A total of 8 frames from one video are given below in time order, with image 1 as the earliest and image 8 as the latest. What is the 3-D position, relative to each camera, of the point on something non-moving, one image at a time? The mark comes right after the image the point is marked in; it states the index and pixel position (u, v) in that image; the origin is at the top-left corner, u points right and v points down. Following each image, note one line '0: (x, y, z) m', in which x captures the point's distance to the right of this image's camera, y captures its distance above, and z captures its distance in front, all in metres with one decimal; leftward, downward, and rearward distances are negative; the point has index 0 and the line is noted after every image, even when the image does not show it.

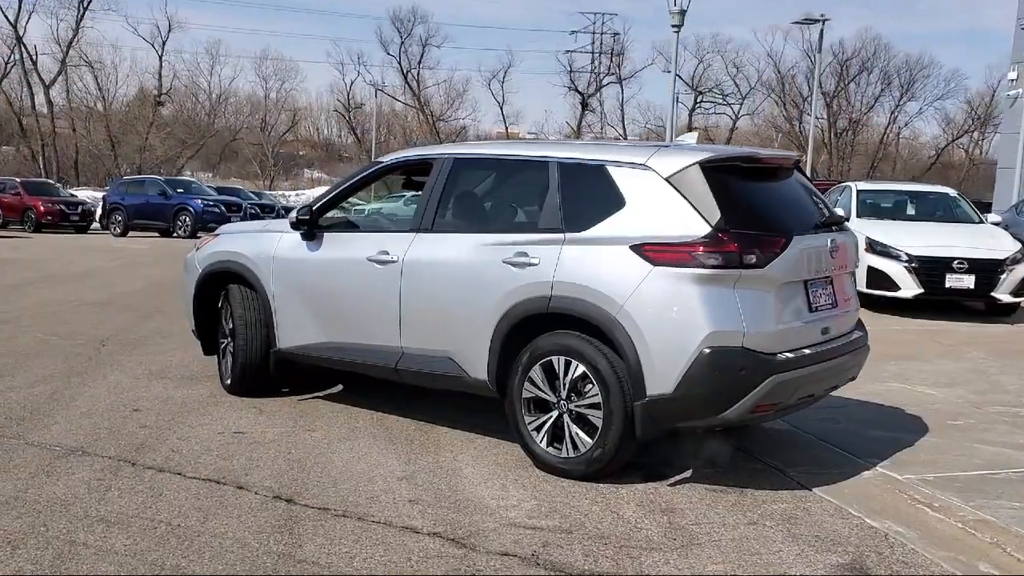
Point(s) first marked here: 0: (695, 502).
0: (+0.8, -0.9, +4.5) m
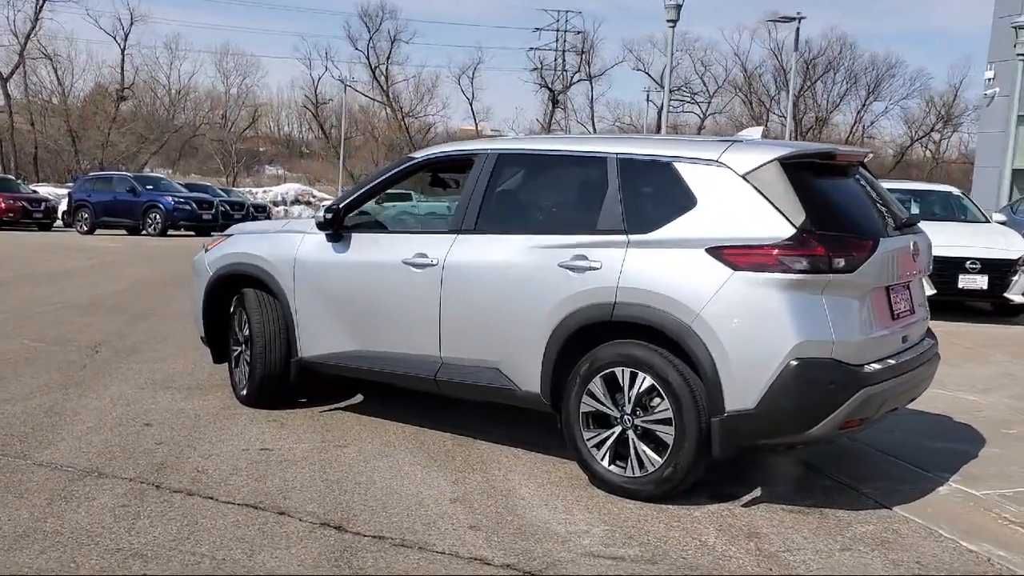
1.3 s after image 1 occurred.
0: (+1.1, -1.0, +4.2) m
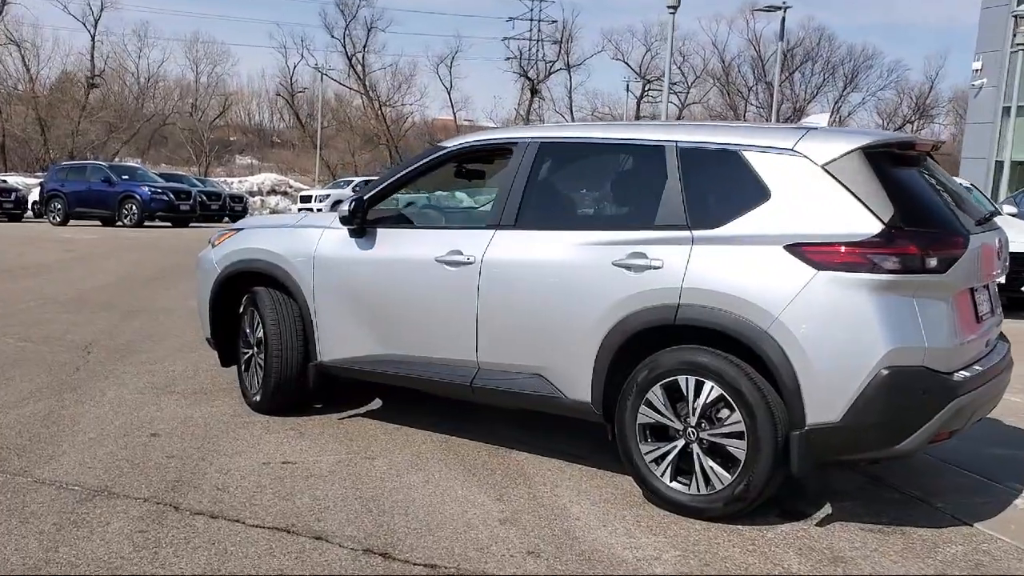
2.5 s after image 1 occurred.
0: (+1.3, -1.0, +3.8) m
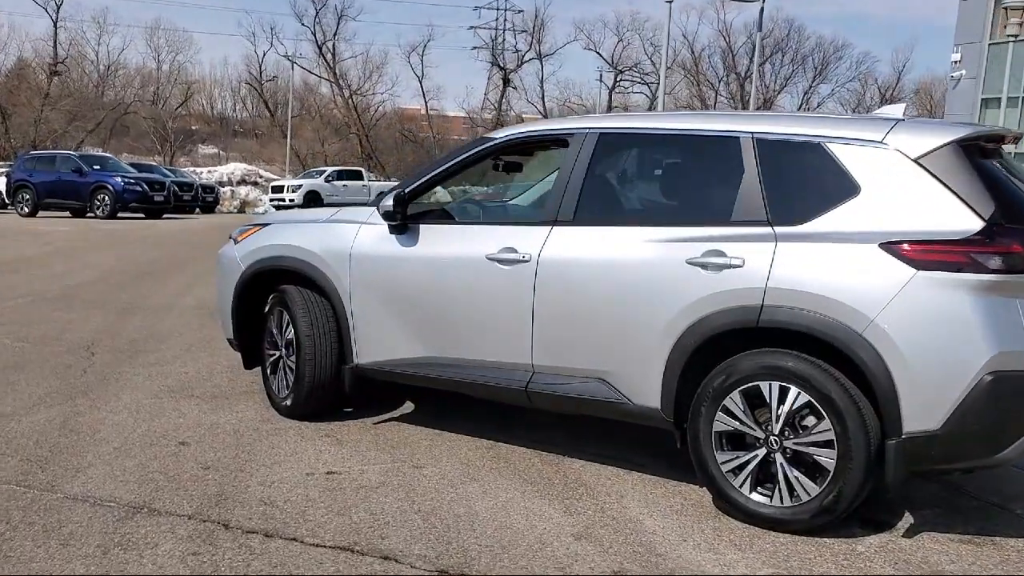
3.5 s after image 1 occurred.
0: (+1.6, -1.0, +3.6) m
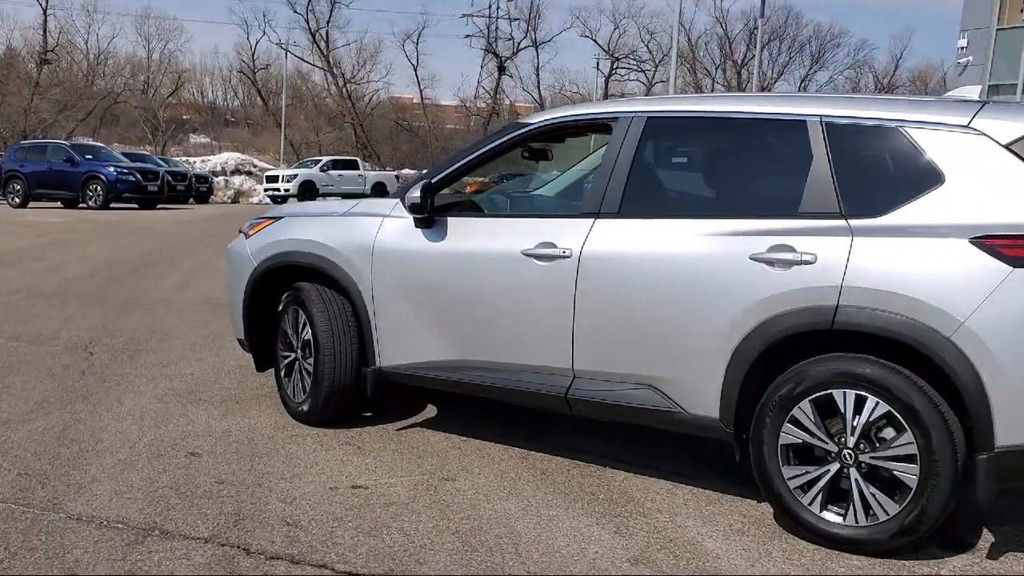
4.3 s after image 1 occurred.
0: (+1.8, -1.0, +3.3) m
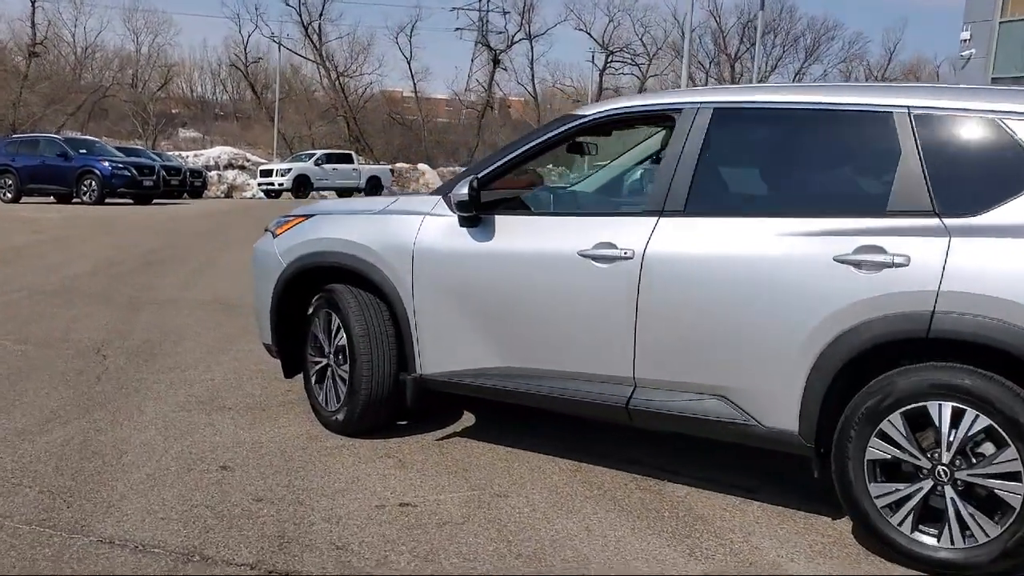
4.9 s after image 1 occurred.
0: (+2.0, -1.0, +3.1) m
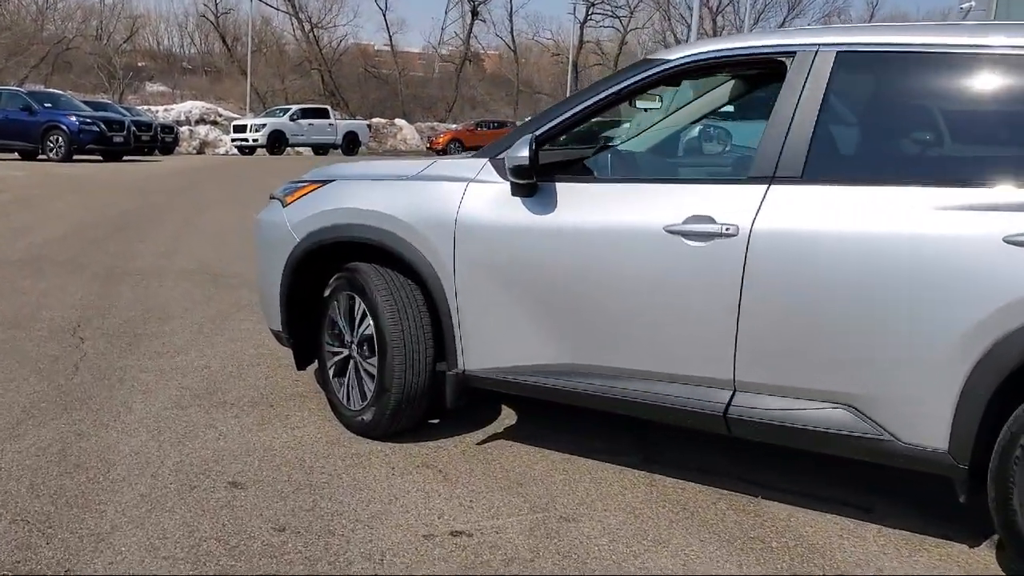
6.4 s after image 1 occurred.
0: (+2.3, -1.0, +2.5) m
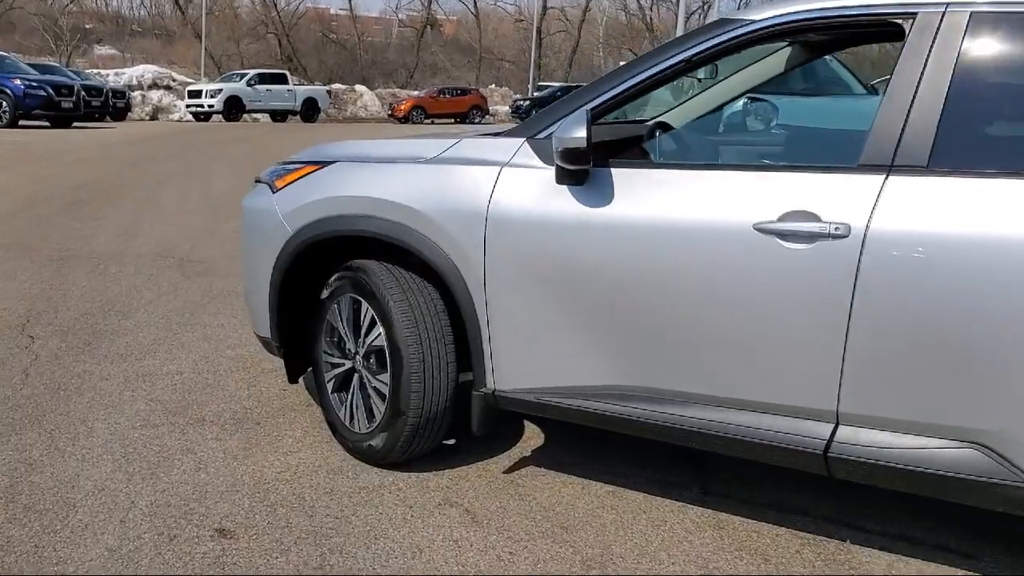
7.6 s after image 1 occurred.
0: (+2.4, -1.0, +2.0) m
